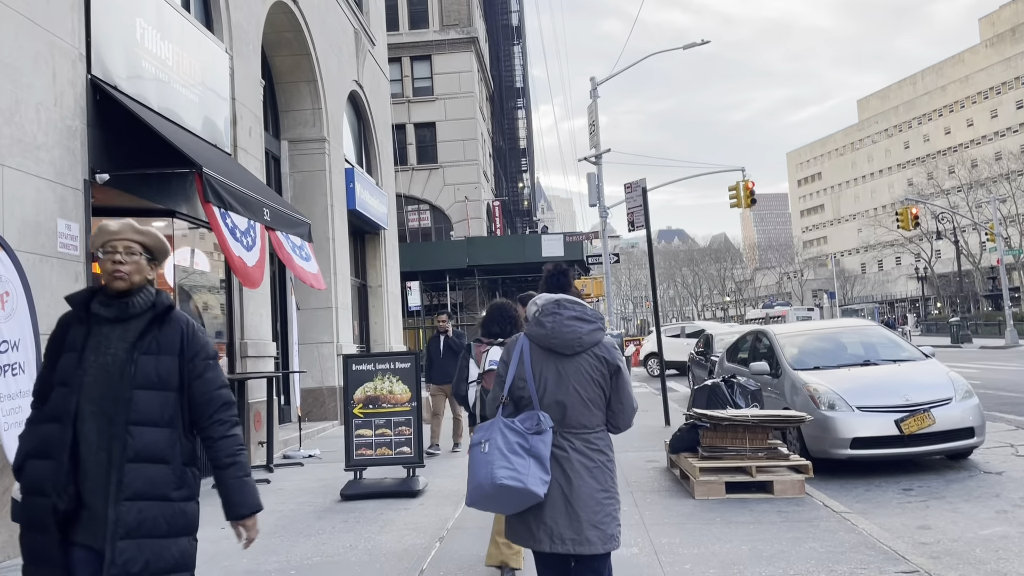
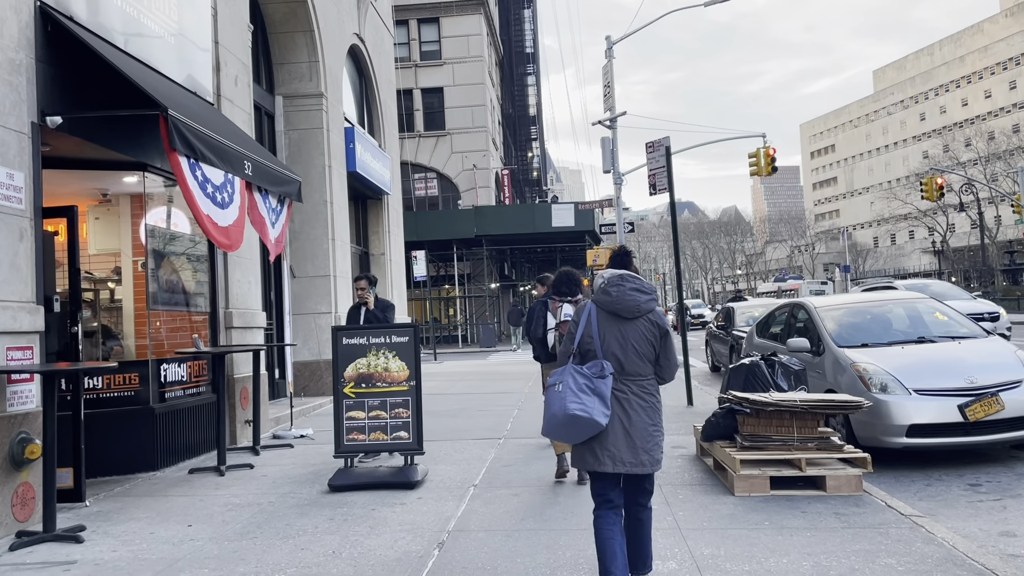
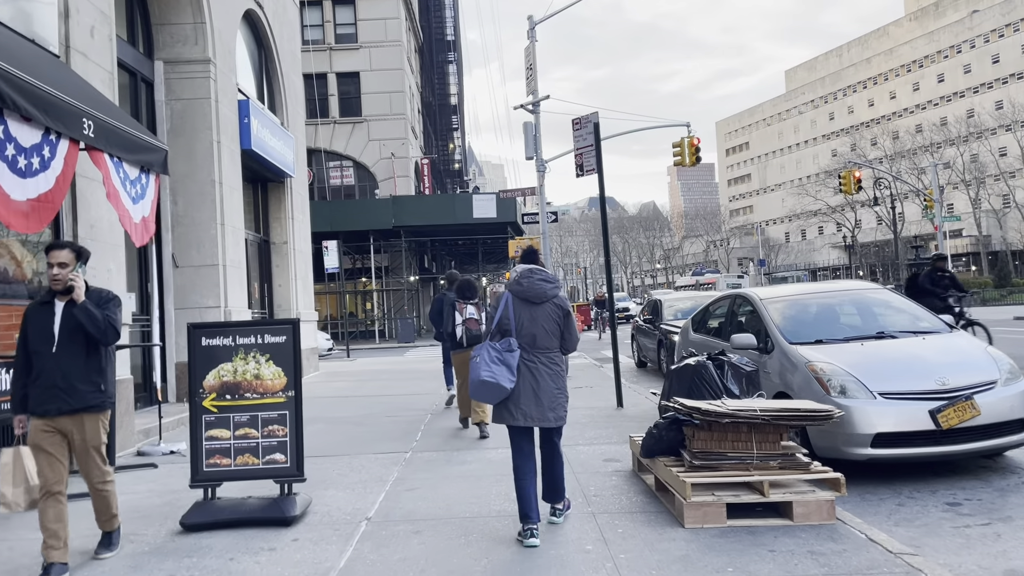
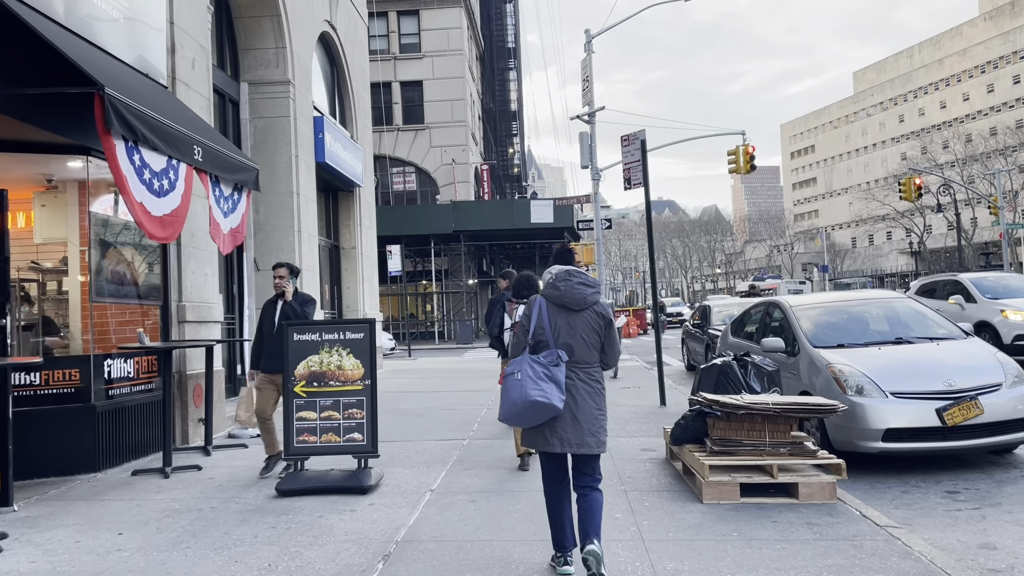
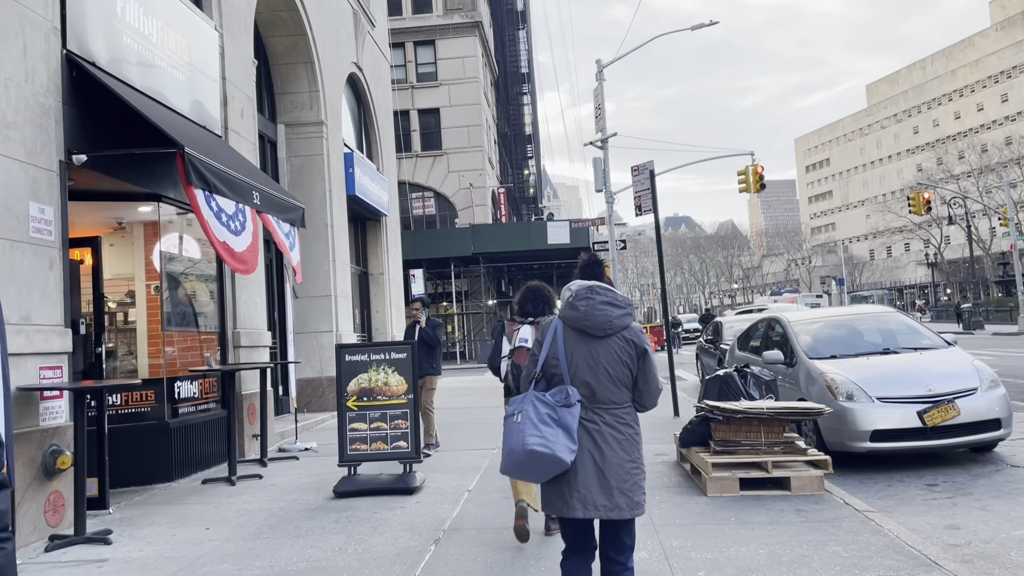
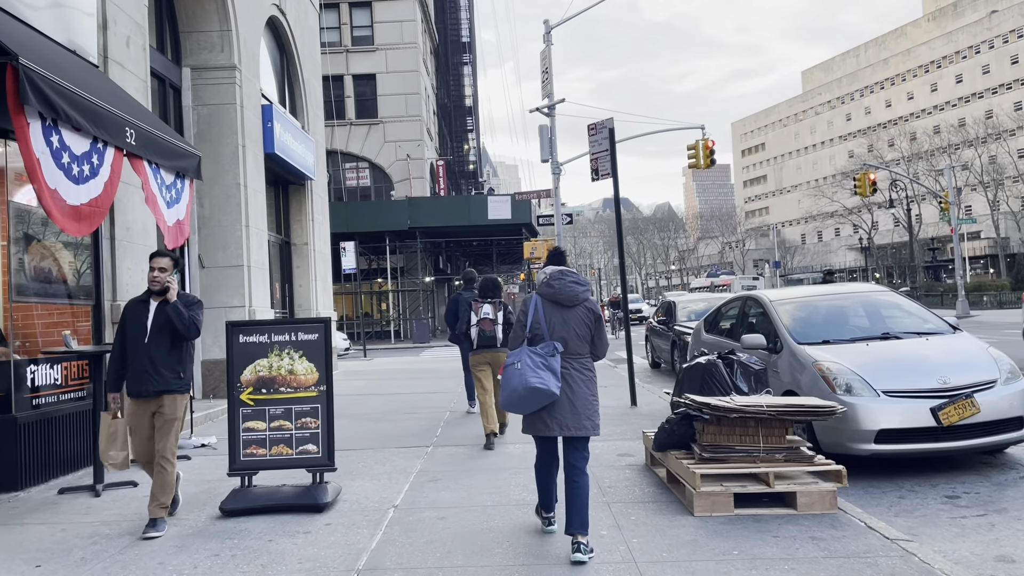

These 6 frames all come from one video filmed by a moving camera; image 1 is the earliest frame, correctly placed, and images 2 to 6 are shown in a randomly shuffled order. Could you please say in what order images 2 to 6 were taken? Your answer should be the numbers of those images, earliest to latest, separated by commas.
5, 2, 4, 6, 3
